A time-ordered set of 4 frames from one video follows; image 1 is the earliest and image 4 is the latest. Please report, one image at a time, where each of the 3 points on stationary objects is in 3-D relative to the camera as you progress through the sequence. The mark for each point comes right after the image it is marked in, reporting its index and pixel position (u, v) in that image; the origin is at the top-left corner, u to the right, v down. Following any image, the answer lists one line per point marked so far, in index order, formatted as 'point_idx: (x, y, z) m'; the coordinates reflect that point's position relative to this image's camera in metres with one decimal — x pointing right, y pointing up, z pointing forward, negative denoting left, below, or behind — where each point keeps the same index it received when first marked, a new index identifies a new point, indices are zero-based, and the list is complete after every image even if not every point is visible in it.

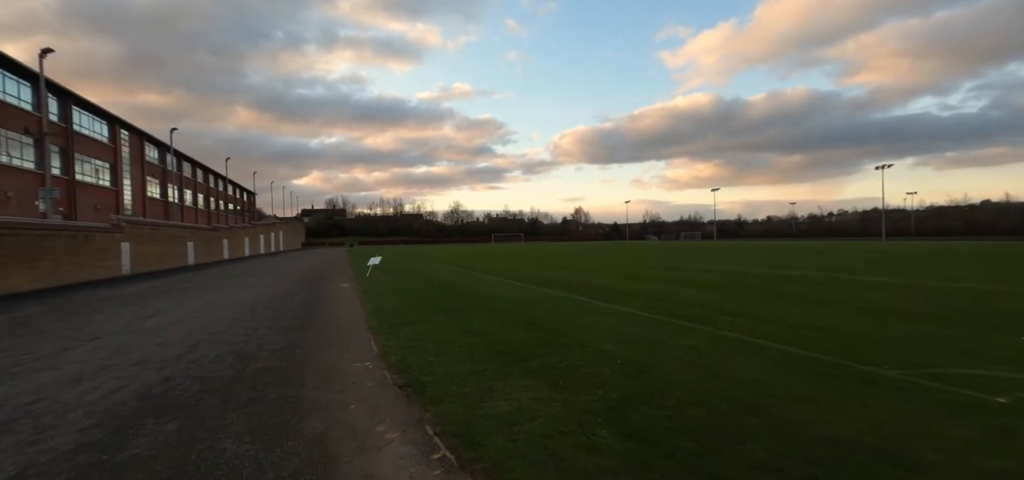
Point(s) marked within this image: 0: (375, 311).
0: (-3.7, -1.9, +11.2) m
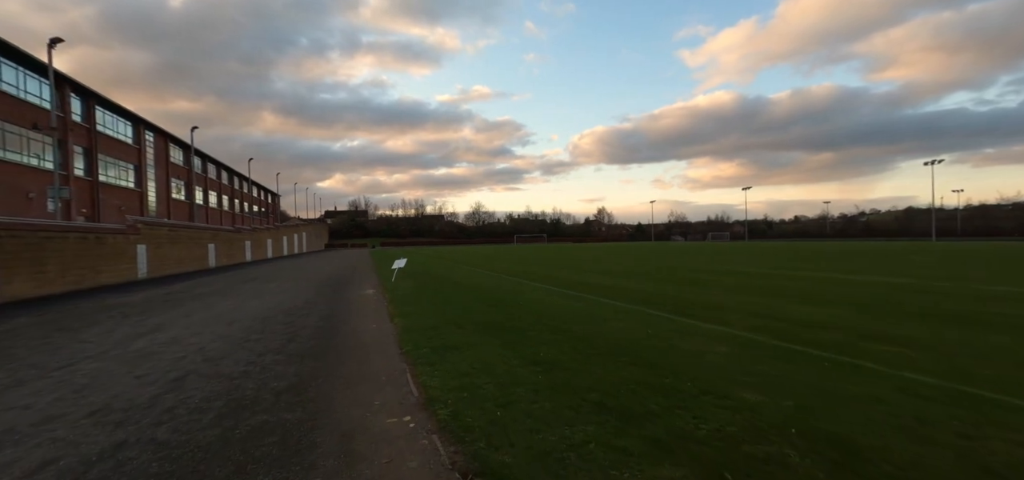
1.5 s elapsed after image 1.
0: (-2.3, -2.0, +9.2) m
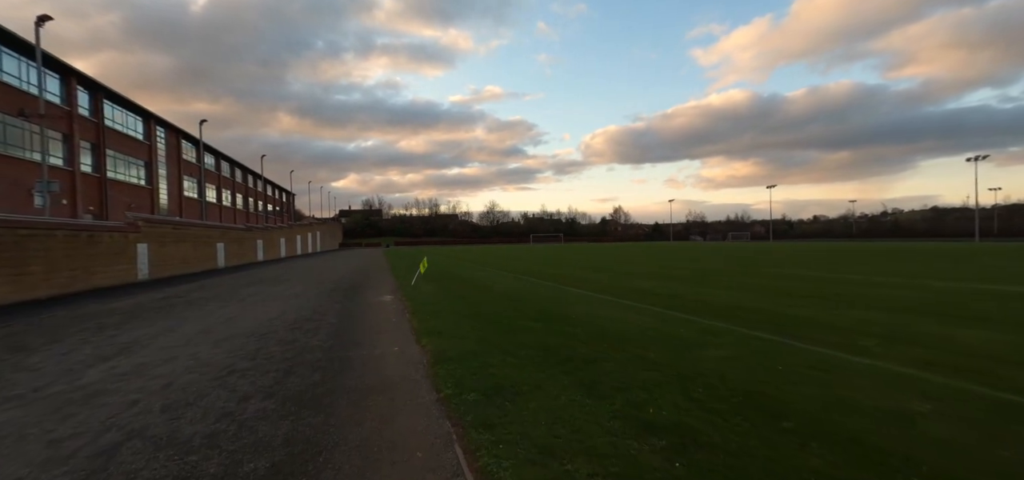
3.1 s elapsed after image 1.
0: (-1.2, -2.0, +7.0) m
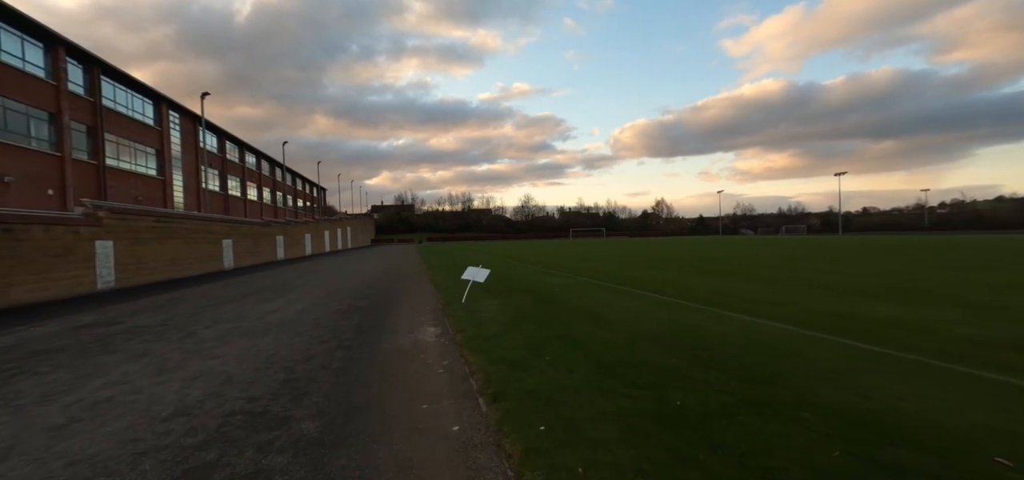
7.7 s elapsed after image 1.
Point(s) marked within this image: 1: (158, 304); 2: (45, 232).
0: (+1.0, -1.9, +0.6) m
1: (-11.4, -2.0, +13.4) m
2: (-15.3, +0.2, +13.4) m
